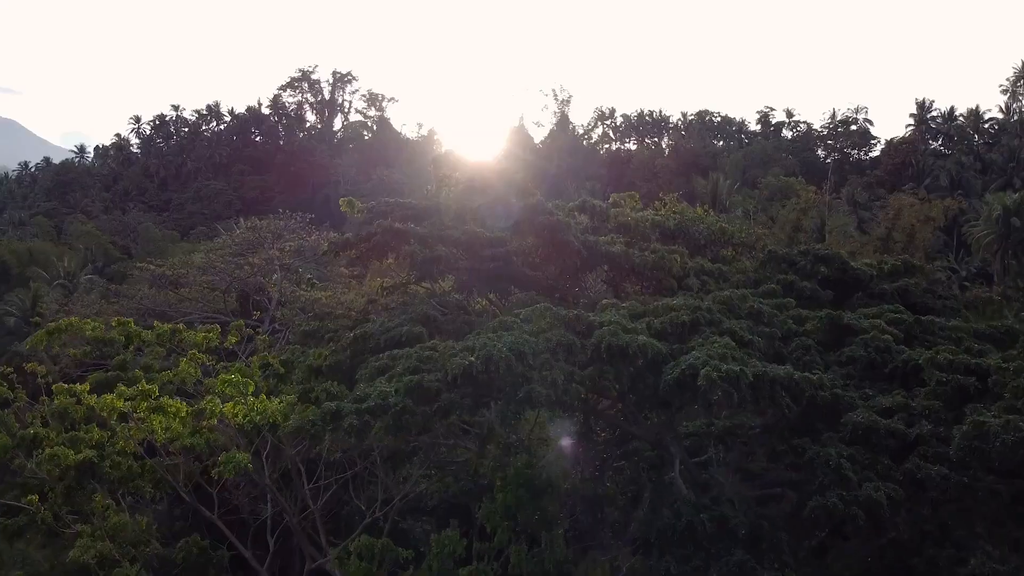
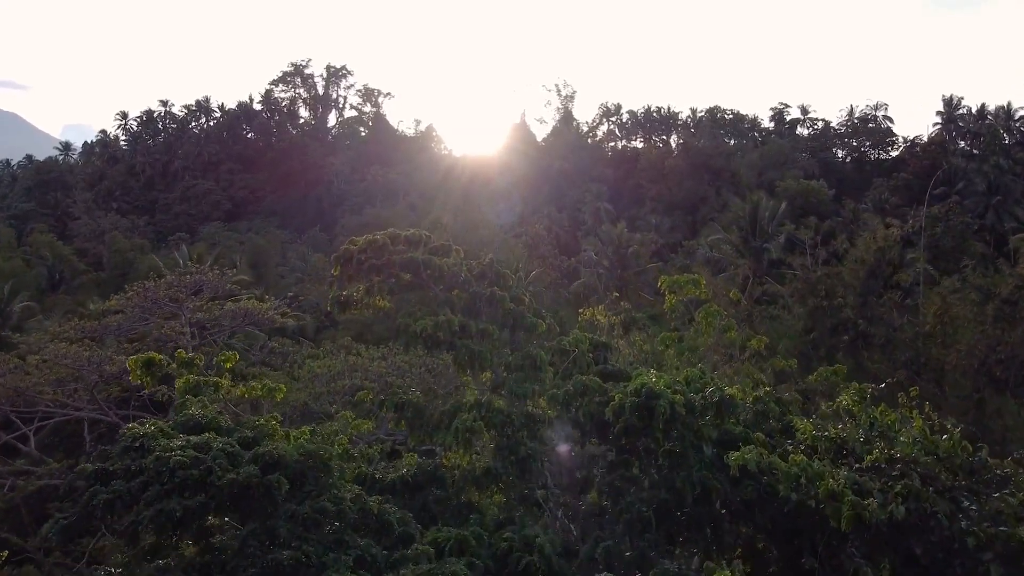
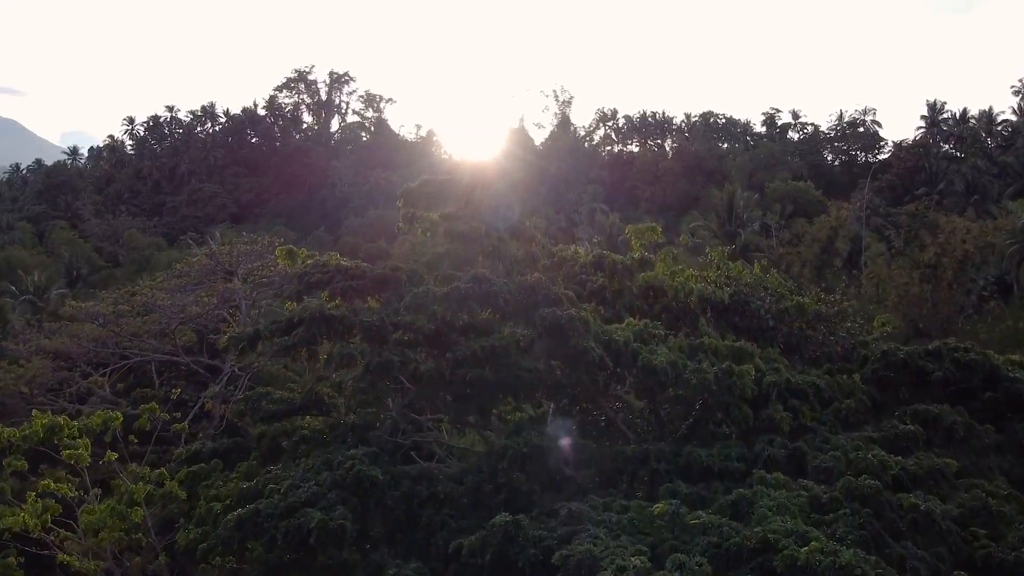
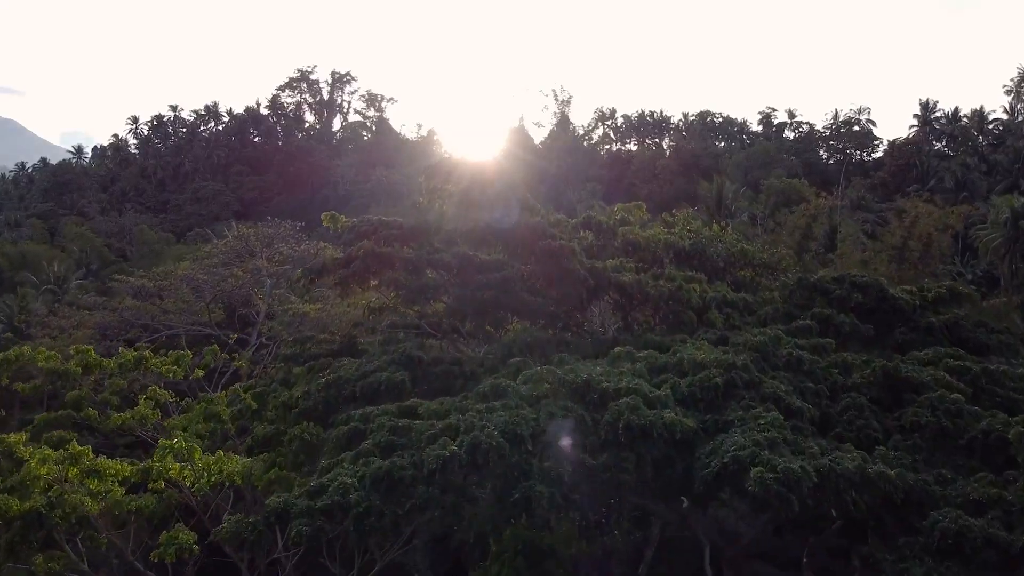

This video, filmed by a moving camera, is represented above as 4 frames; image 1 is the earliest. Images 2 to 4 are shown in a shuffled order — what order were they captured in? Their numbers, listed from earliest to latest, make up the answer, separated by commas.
4, 3, 2
